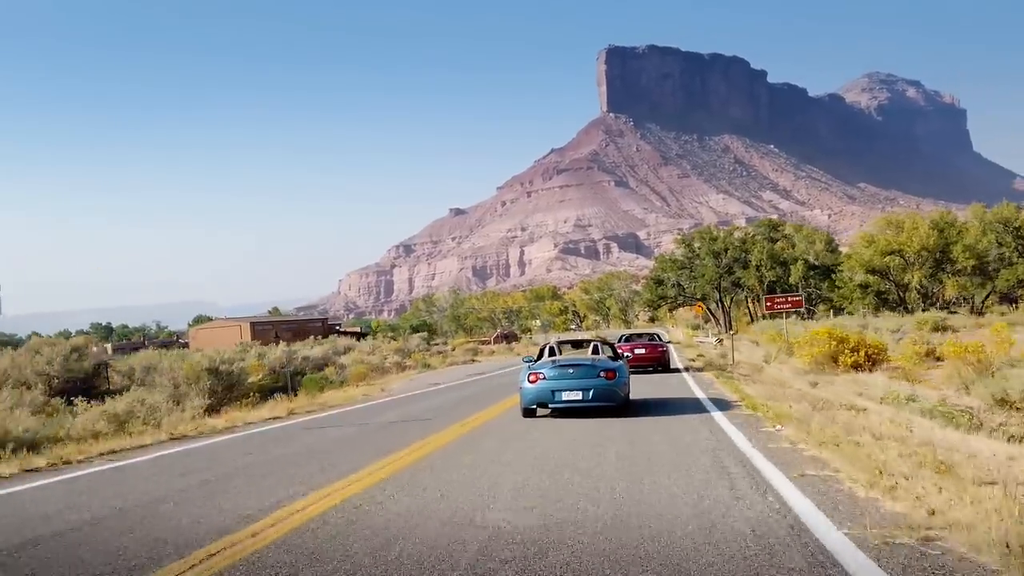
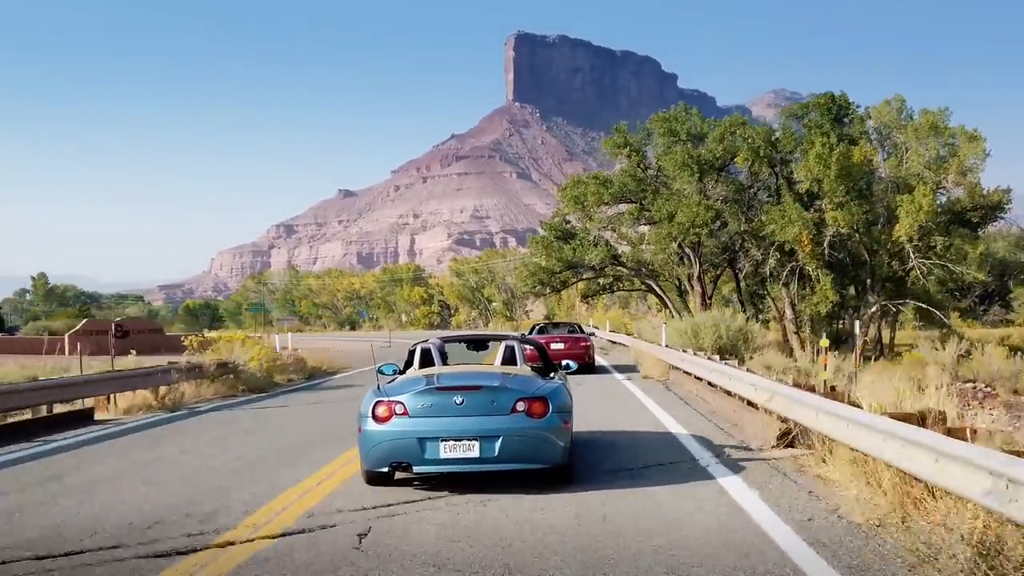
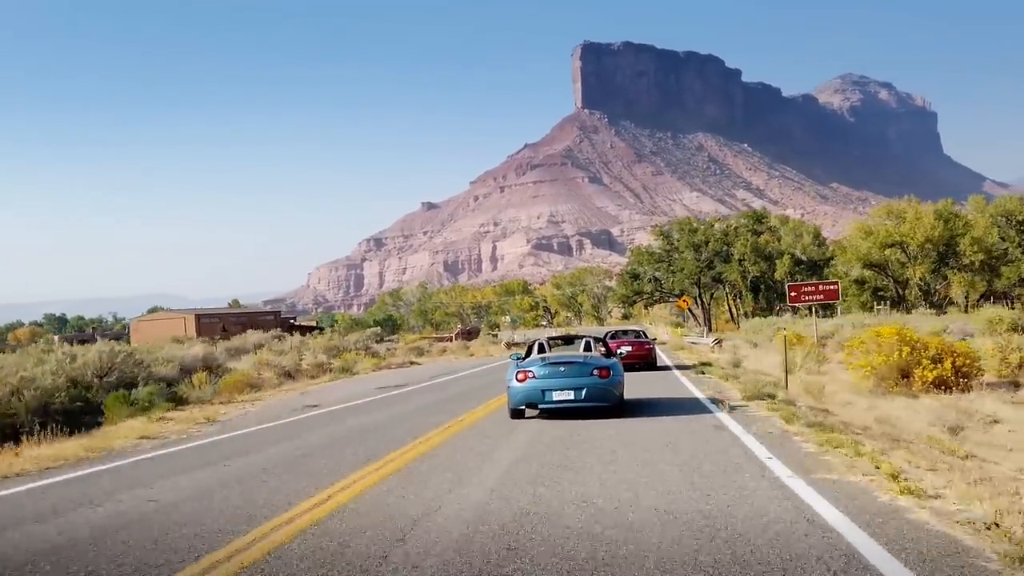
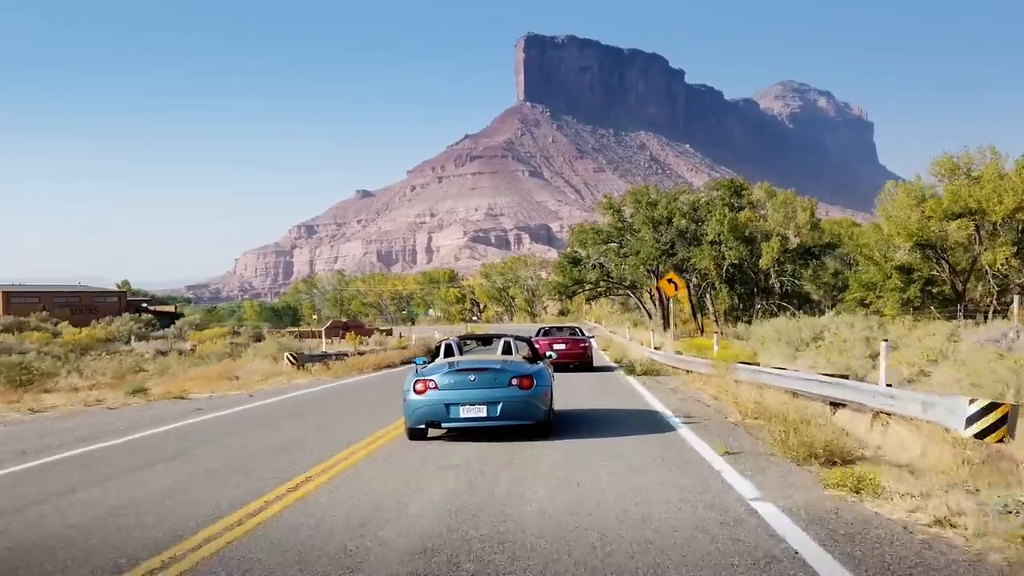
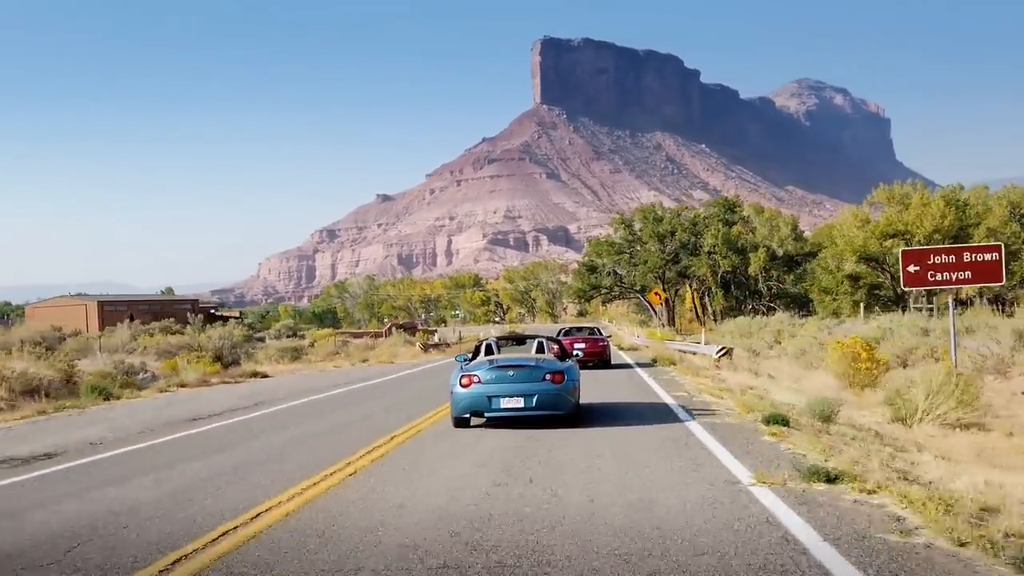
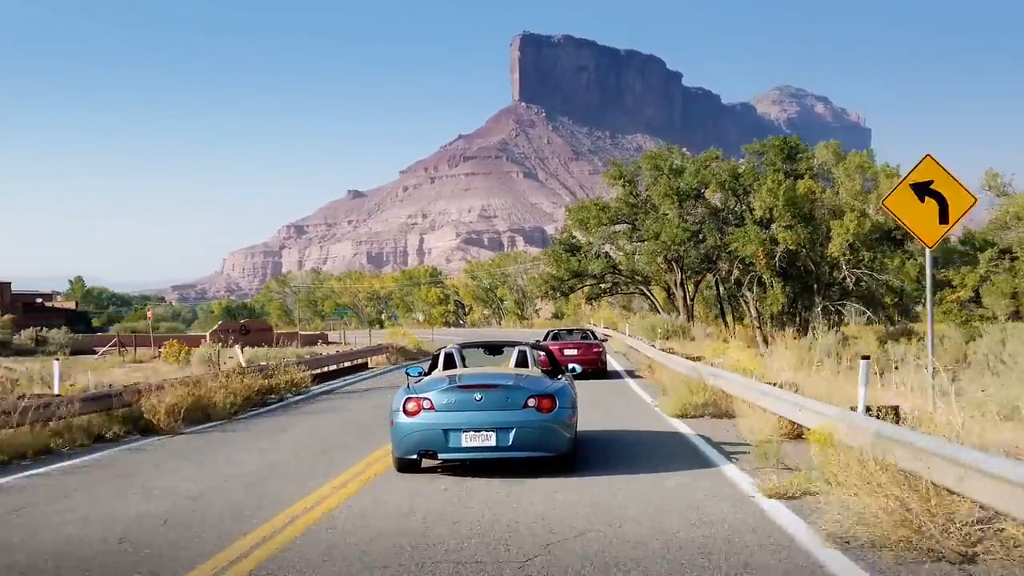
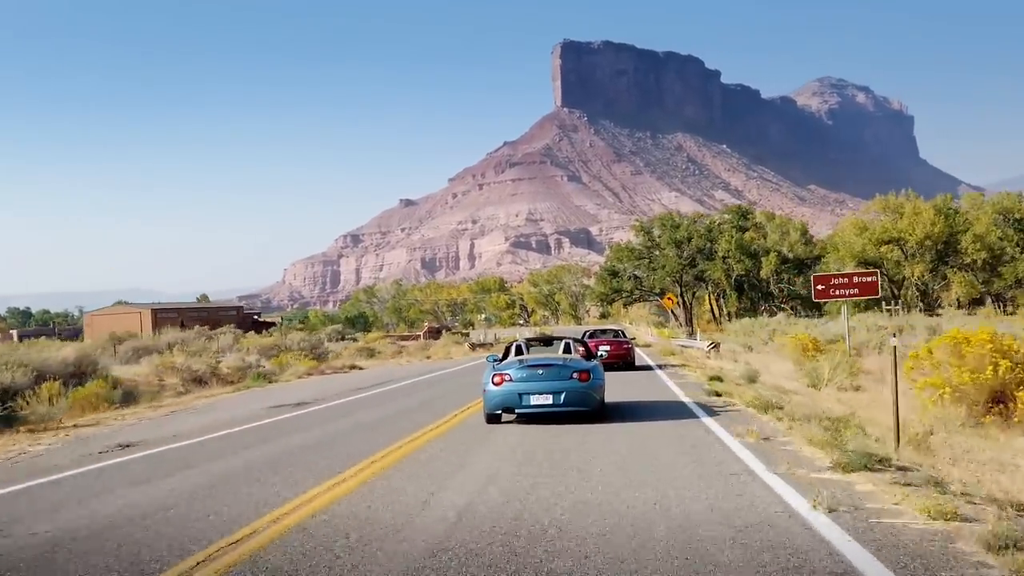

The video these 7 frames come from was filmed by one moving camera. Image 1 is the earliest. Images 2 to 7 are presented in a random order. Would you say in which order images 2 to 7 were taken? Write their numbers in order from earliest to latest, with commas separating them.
3, 7, 5, 4, 6, 2
